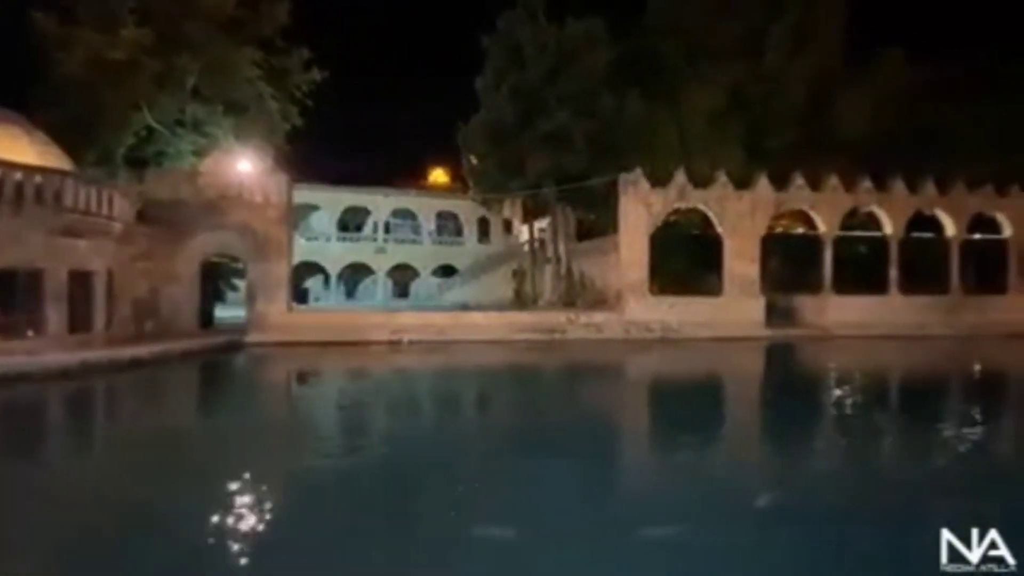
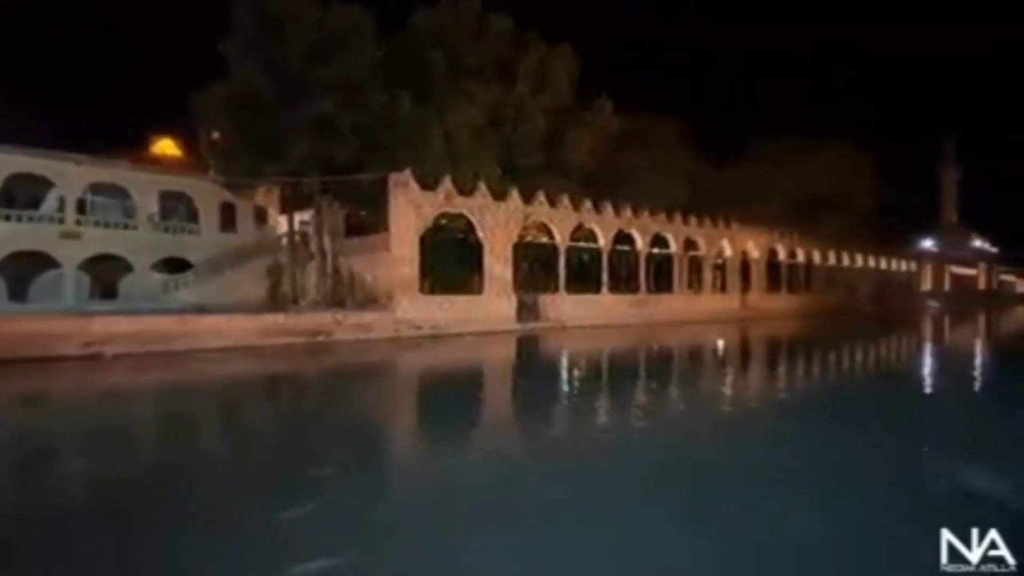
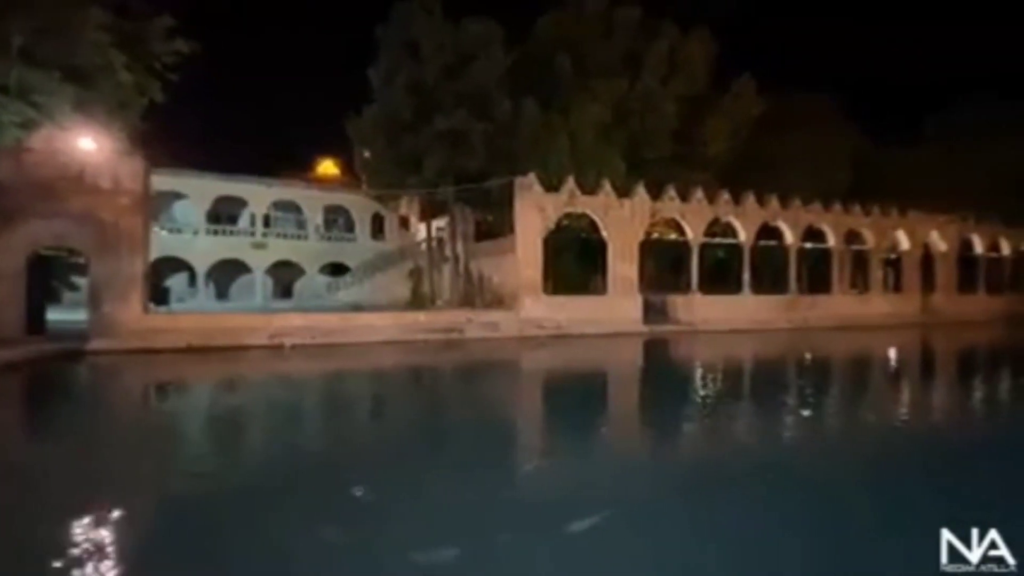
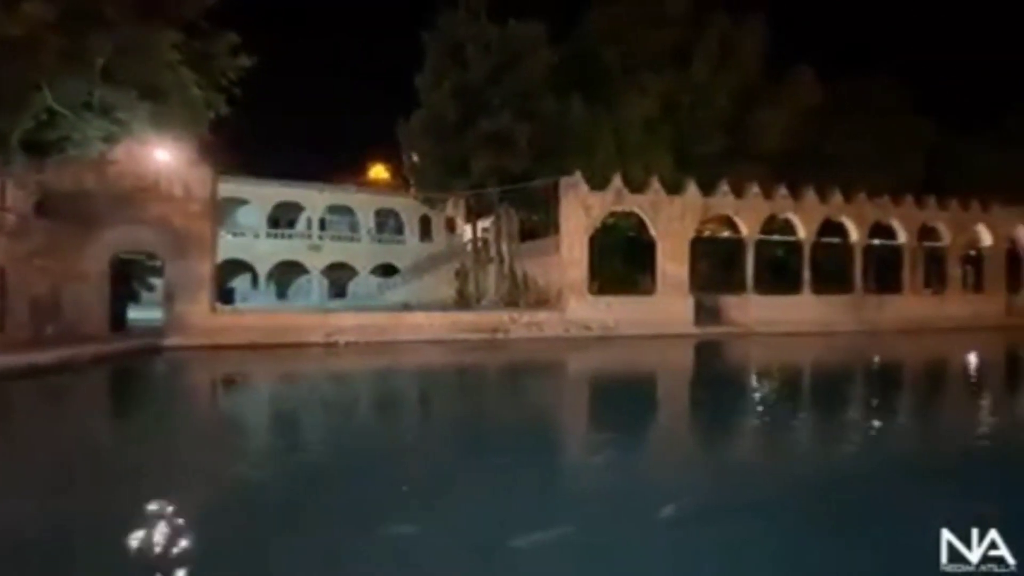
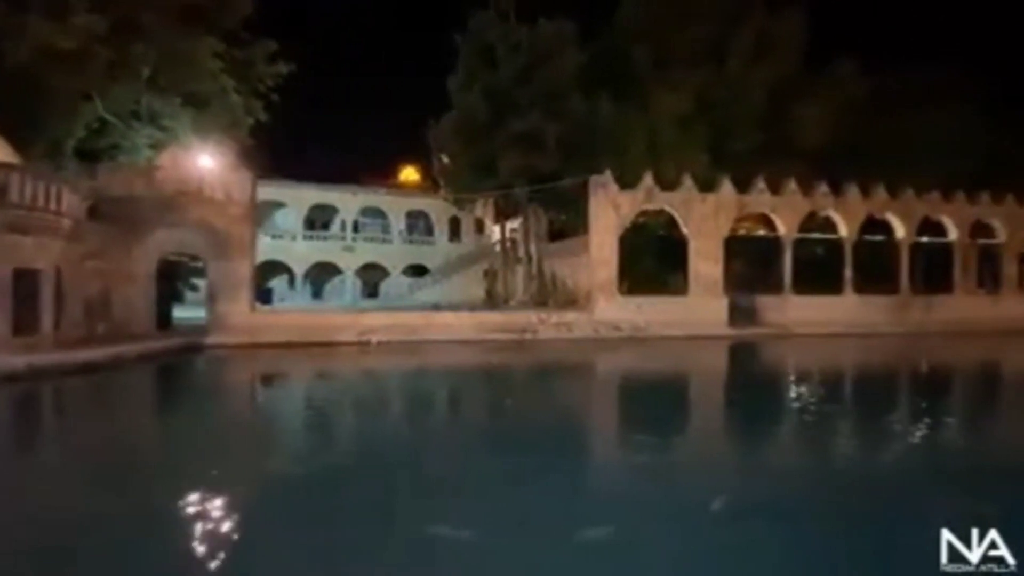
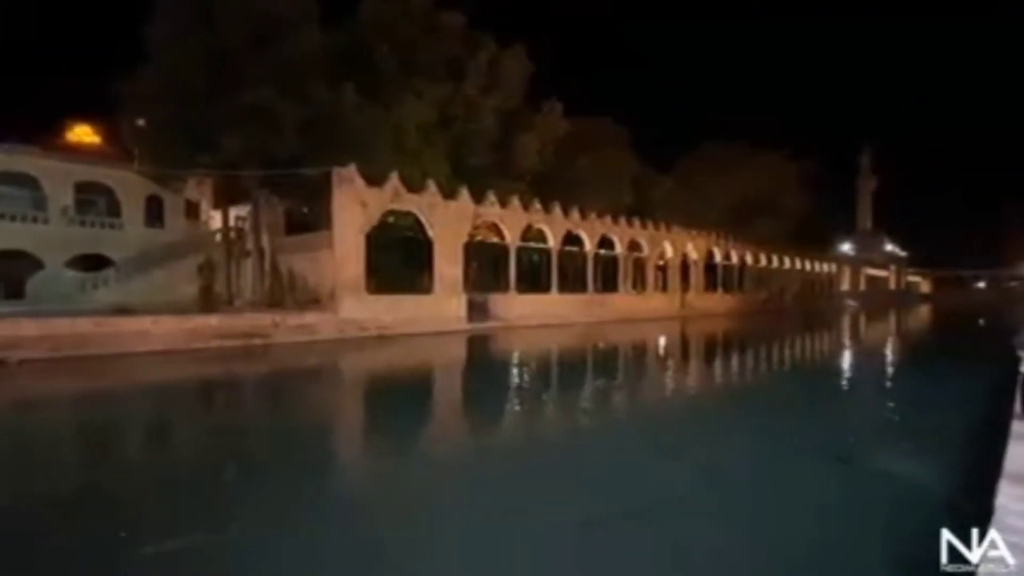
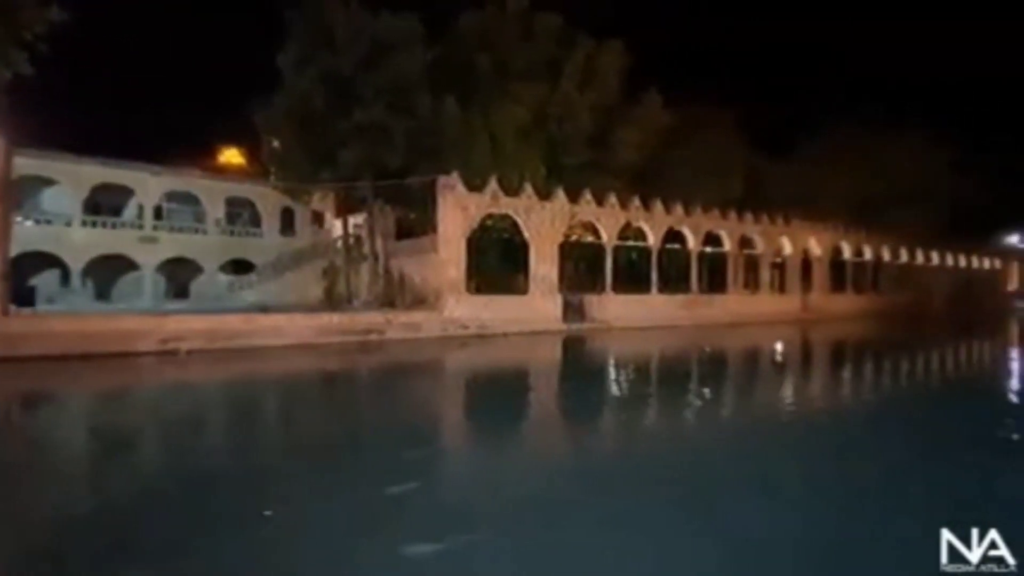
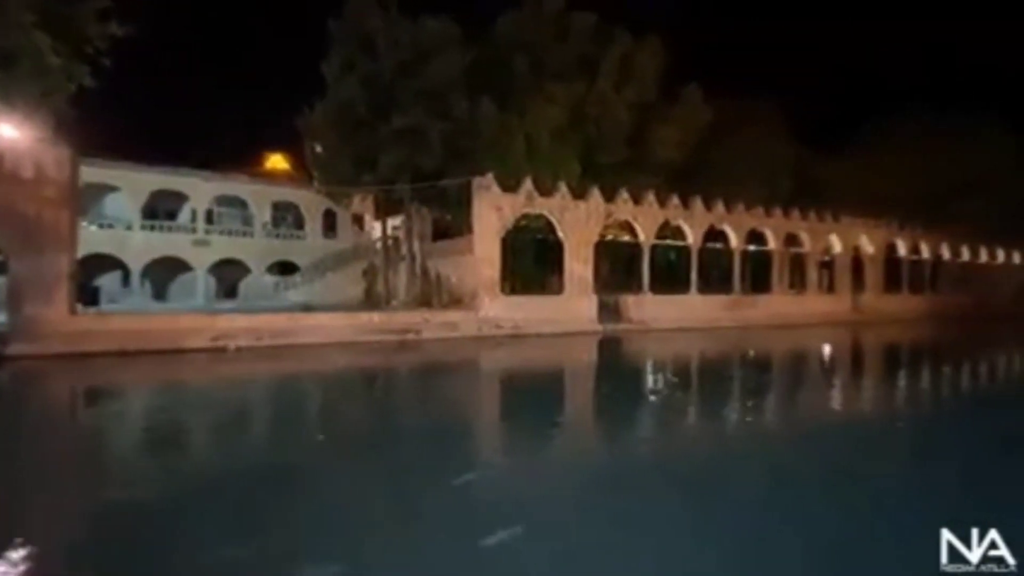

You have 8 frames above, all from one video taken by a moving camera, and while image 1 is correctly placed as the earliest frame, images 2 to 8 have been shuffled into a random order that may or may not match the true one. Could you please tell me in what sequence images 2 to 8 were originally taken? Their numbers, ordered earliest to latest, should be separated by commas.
5, 4, 3, 8, 7, 2, 6
